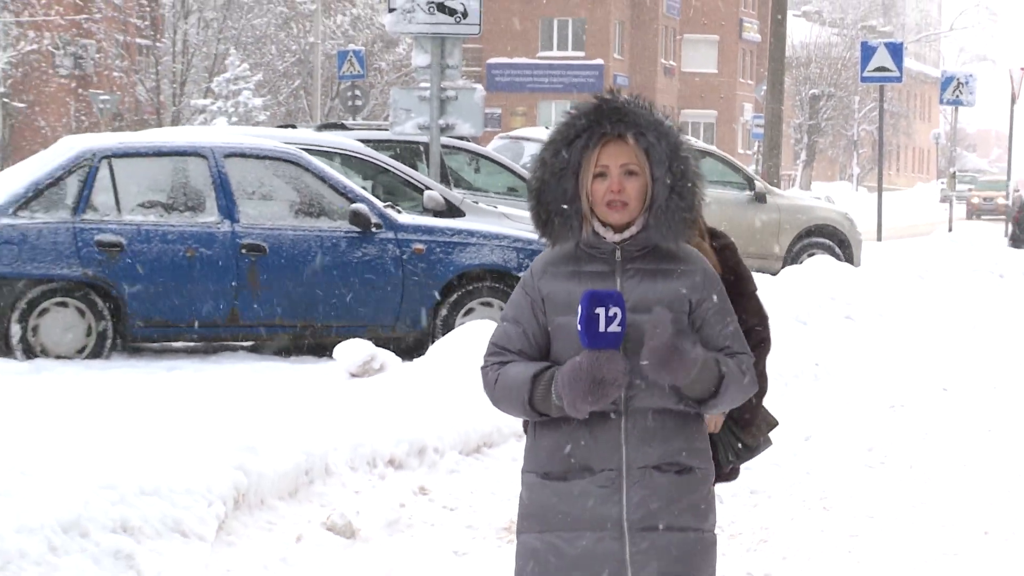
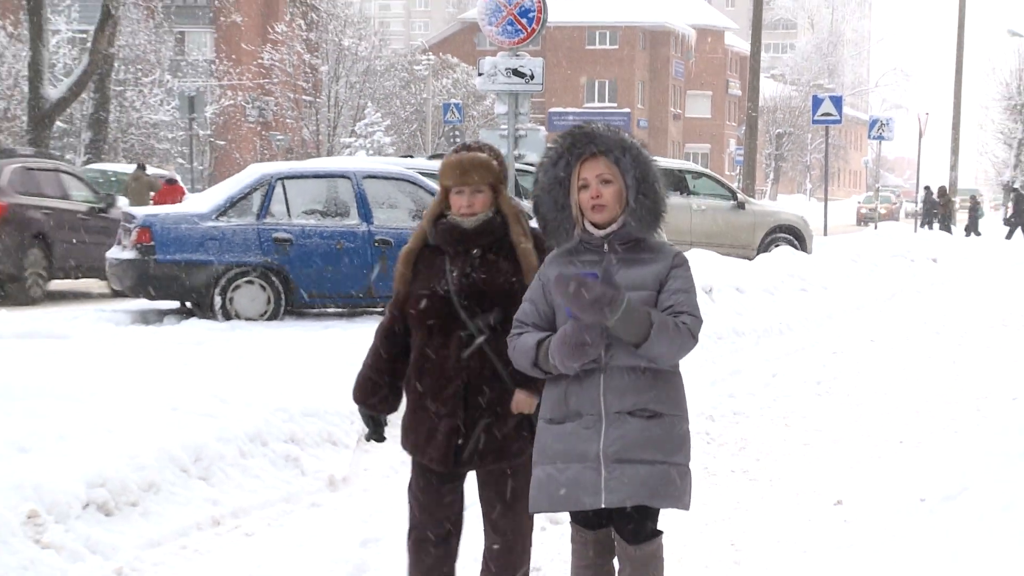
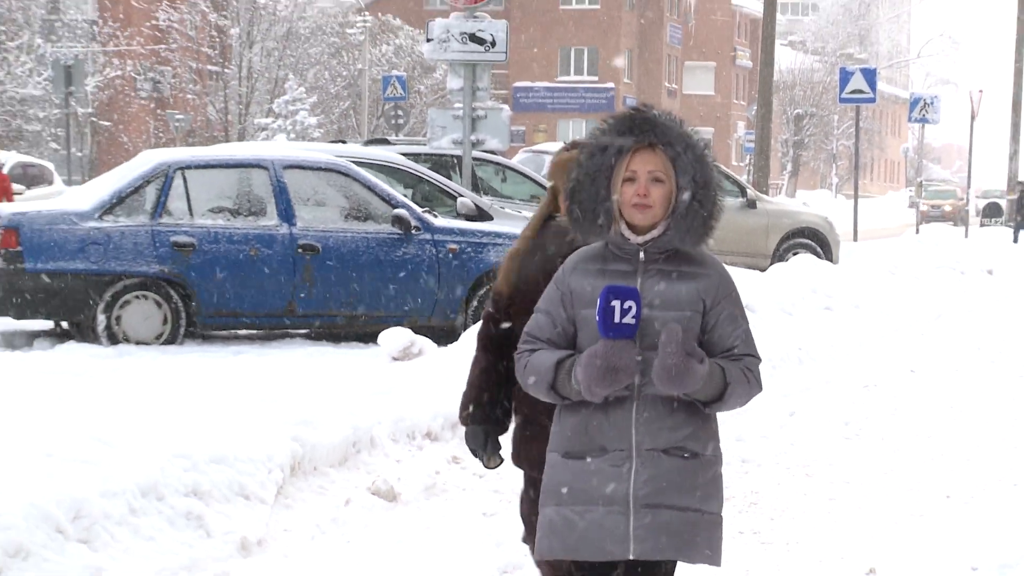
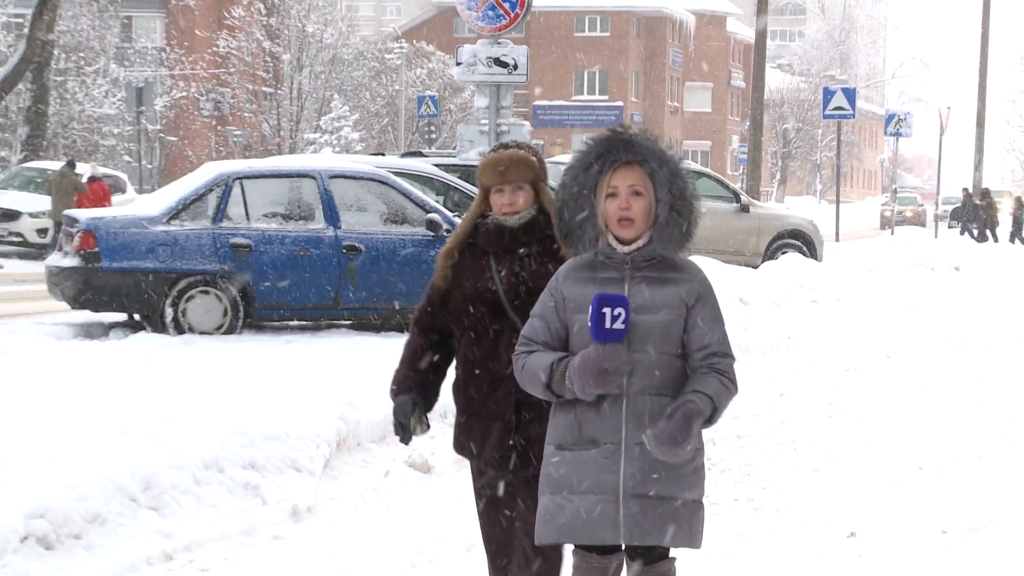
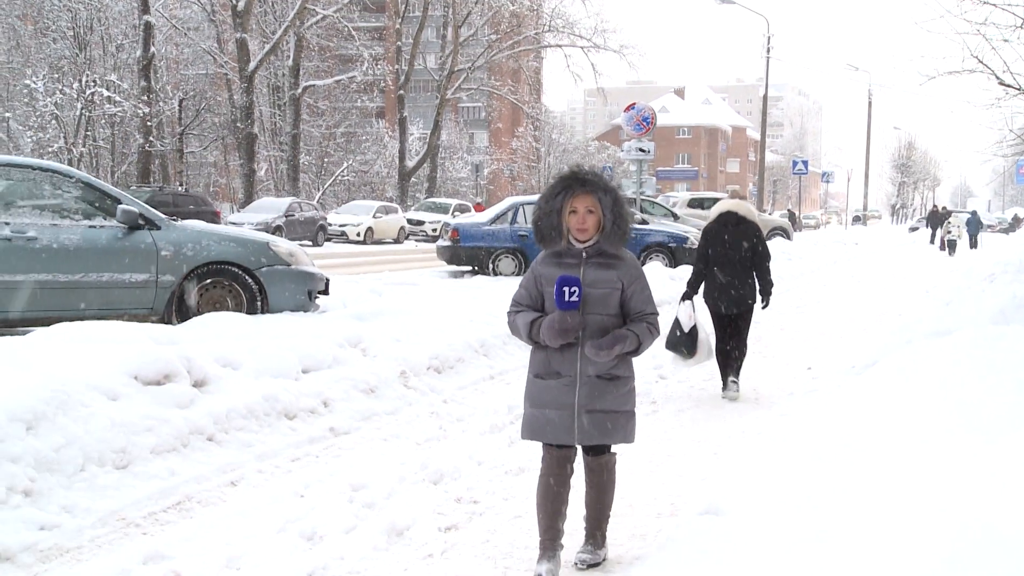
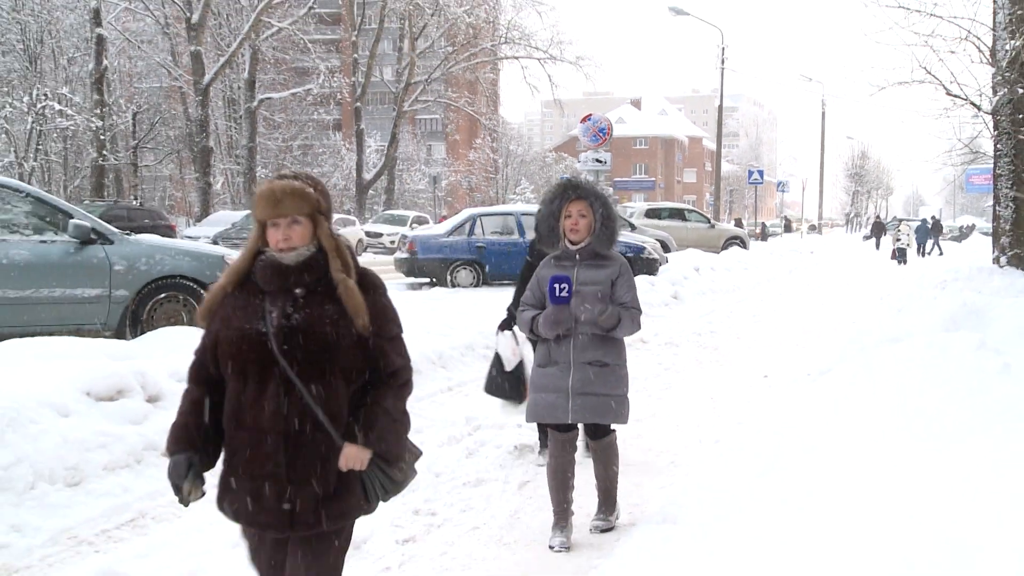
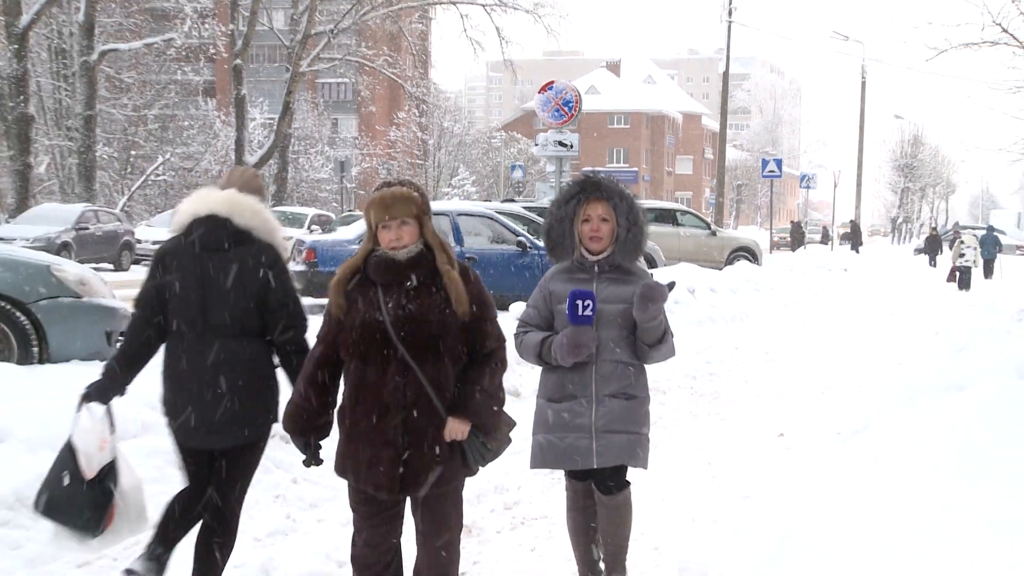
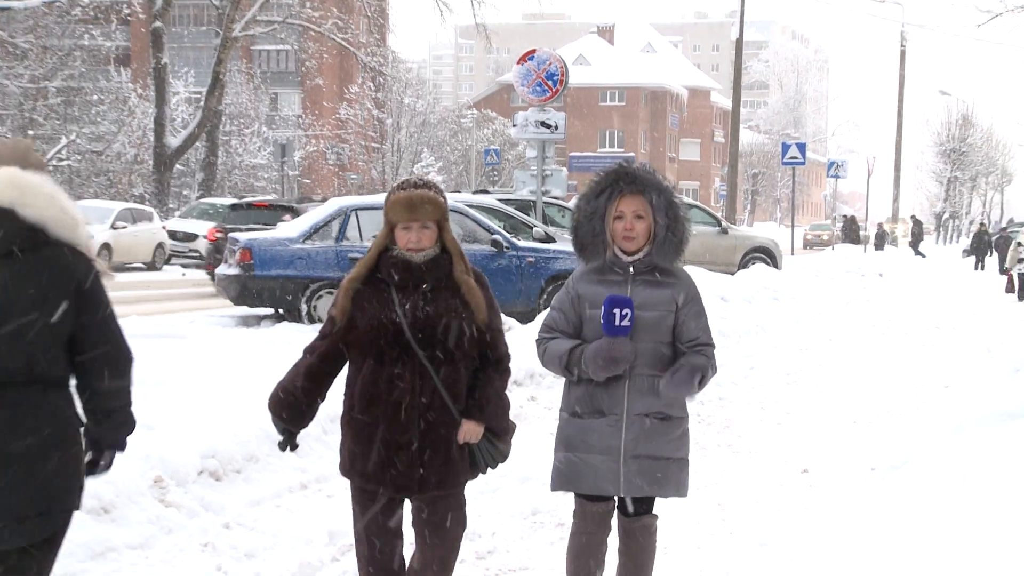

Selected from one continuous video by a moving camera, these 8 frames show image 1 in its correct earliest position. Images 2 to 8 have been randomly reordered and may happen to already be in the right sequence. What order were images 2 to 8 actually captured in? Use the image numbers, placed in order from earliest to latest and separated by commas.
3, 4, 2, 8, 7, 6, 5
